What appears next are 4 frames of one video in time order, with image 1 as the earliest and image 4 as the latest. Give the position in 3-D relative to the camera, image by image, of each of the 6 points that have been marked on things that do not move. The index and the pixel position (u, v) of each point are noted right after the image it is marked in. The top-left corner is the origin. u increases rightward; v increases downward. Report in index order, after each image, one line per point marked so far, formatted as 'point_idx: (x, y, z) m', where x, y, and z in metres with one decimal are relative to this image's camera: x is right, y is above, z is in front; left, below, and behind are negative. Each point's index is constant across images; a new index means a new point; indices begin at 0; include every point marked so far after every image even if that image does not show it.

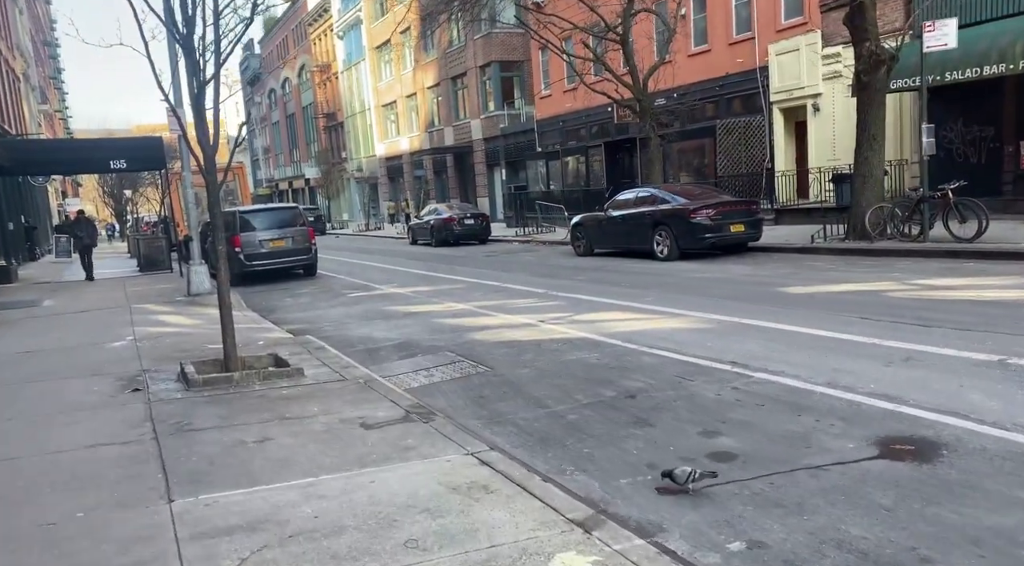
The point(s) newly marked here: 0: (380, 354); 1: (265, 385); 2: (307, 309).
0: (-1.5, -0.8, +9.6) m
1: (-2.1, -0.9, +7.3) m
2: (-3.5, -0.5, +14.4) m
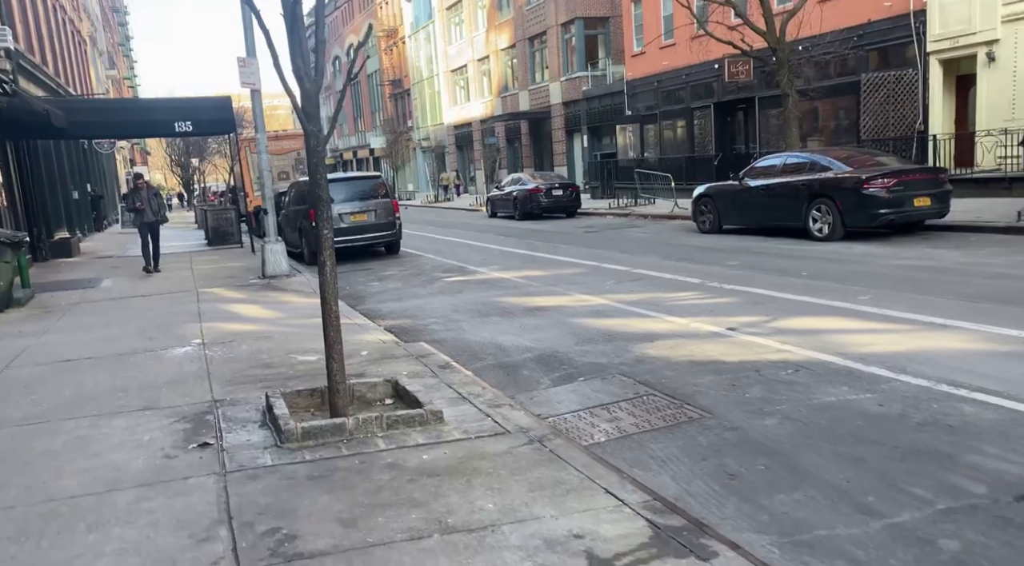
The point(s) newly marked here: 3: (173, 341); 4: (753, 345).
0: (+0.1, -0.8, +7.1) m
1: (-0.7, -0.9, +4.9) m
2: (-1.6, -0.2, +12.1) m
3: (-3.4, -0.6, +8.5) m
4: (+2.0, -0.5, +7.2) m
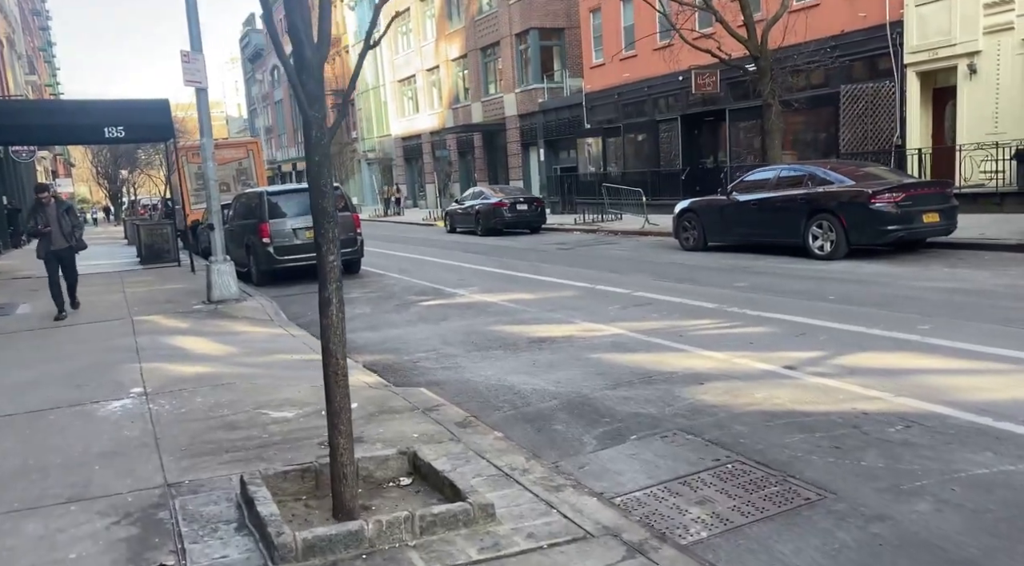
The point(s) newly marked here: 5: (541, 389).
0: (+0.3, -1.0, +5.8) m
1: (-0.3, -1.1, +3.5) m
2: (-1.7, -0.6, +10.6) m
3: (-3.3, -0.9, +6.8) m
4: (+2.2, -0.7, +6.0) m
5: (+0.2, -0.9, +6.8) m
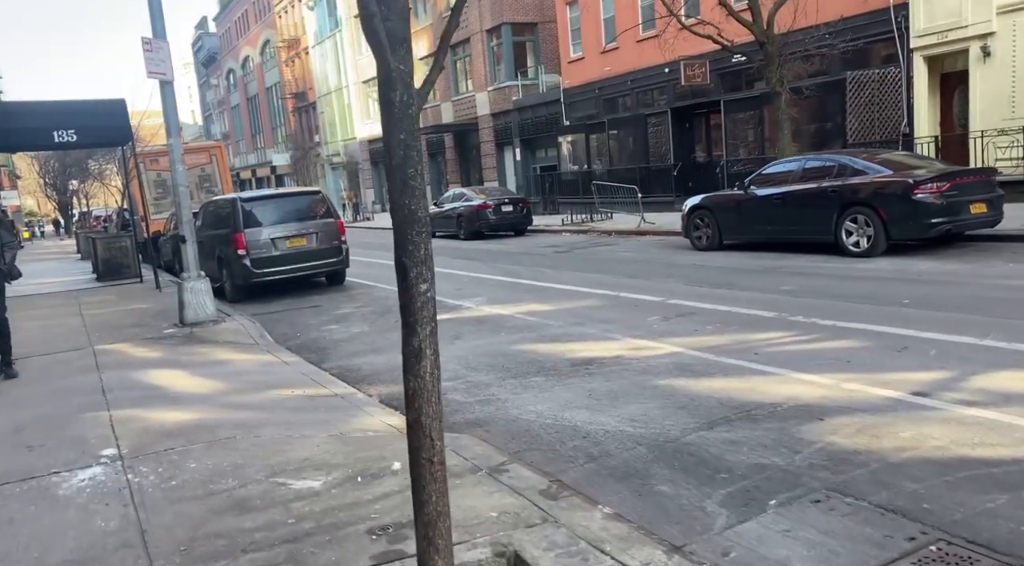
0: (+0.8, -1.1, +4.5) m
1: (+0.3, -1.2, +2.2) m
2: (-1.4, -0.7, +9.2) m
3: (-2.8, -1.1, +5.4) m
4: (+2.7, -0.8, +4.8) m
5: (+0.7, -1.0, +5.6) m
